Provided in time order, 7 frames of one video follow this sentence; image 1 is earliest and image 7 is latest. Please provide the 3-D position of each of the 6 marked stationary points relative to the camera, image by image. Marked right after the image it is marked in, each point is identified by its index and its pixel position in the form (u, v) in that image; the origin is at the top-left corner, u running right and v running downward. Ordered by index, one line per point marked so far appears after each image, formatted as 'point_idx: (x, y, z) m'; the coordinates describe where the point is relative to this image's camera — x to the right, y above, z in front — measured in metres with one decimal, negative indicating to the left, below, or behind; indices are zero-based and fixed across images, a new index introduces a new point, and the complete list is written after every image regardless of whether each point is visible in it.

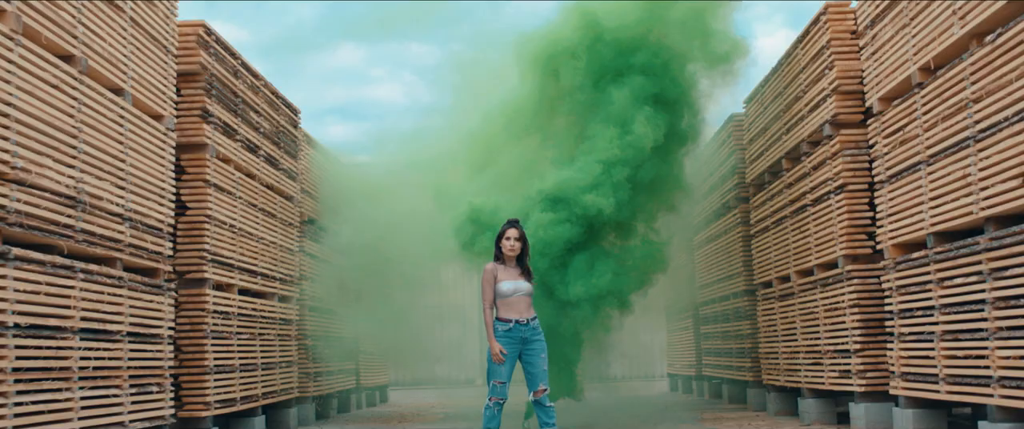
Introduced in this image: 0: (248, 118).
0: (-2.2, +0.8, +10.0) m
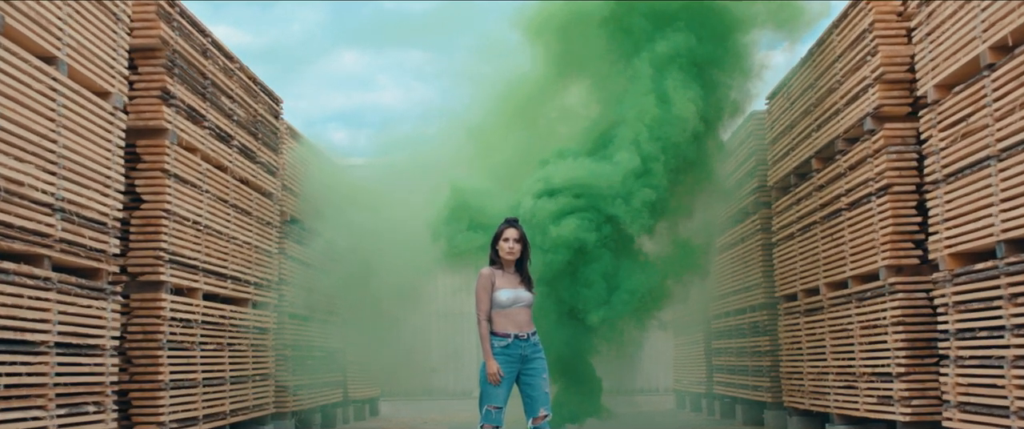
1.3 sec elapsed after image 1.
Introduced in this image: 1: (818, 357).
0: (-2.2, +0.8, +9.0) m
1: (+2.4, -1.1, +9.6) m
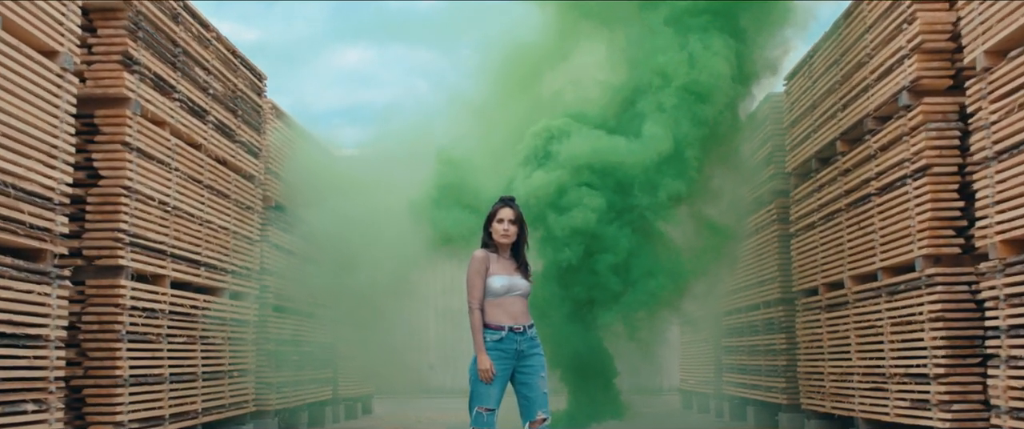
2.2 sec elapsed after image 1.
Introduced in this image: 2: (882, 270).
0: (-2.2, +1.0, +8.3) m
1: (+2.4, -1.0, +8.8) m
2: (+2.4, -0.3, +7.7) m
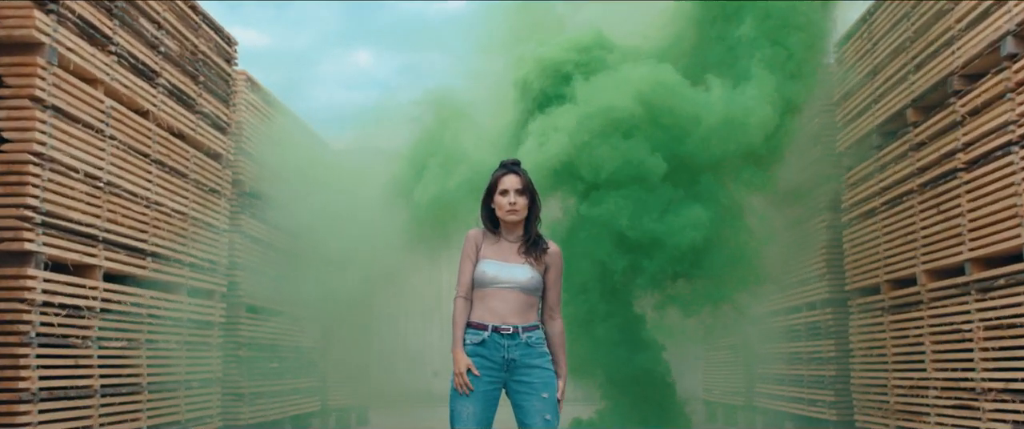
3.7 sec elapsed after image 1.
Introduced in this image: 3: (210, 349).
0: (-2.1, +1.1, +6.9) m
1: (+2.4, -0.9, +7.4) m
2: (+2.4, -0.2, +6.3) m
3: (-2.1, -0.9, +8.5) m
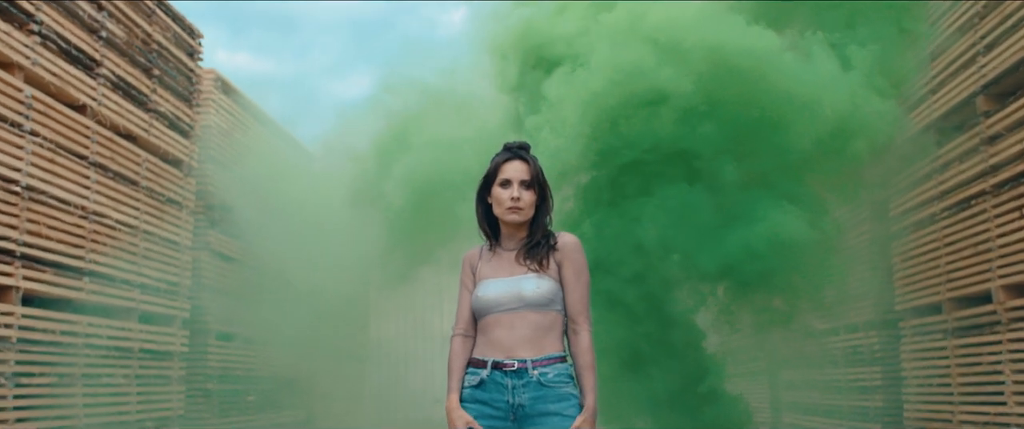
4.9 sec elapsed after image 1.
0: (-2.1, +1.0, +5.8) m
1: (+2.4, -1.0, +6.3) m
2: (+2.4, -0.3, +5.2) m
3: (-2.1, -1.0, +7.5) m
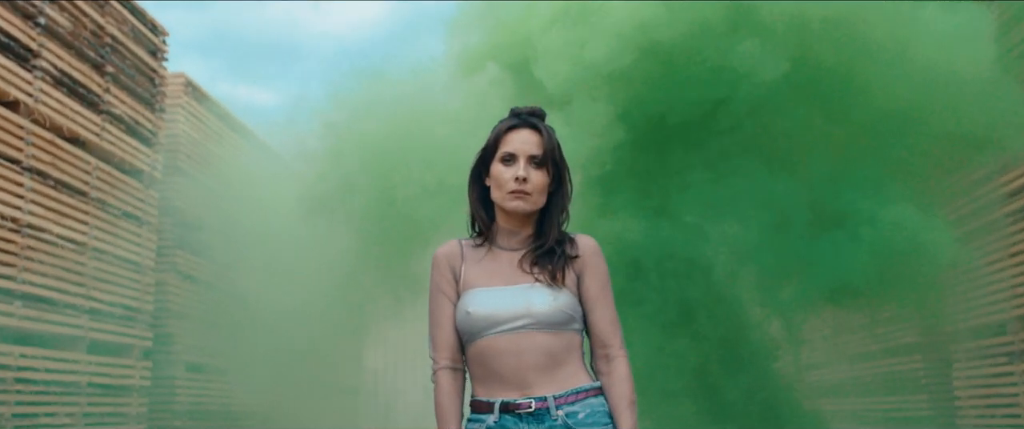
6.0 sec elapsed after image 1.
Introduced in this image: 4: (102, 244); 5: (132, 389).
0: (-2.1, +1.0, +5.0) m
1: (+2.5, -1.0, +5.4) m
2: (+2.4, -0.2, +4.4) m
3: (-2.1, -1.1, +6.6) m
4: (-2.1, -0.2, +6.2) m
5: (-2.1, -1.0, +6.6) m
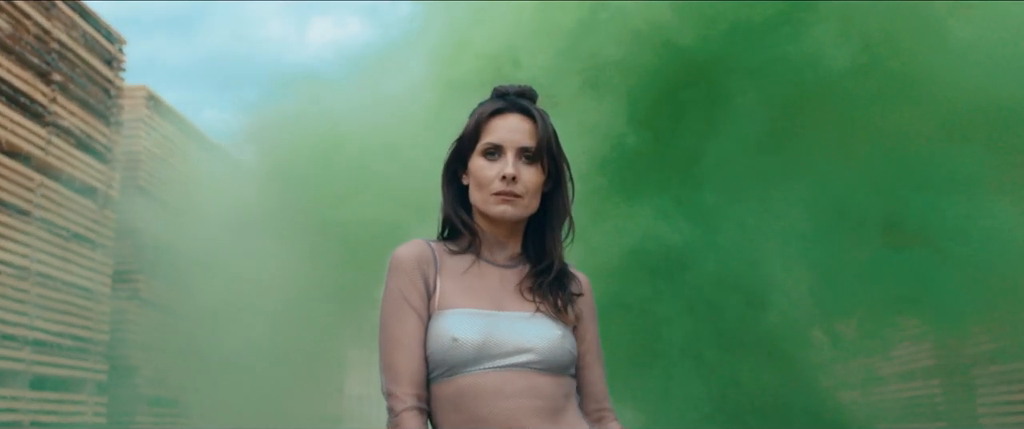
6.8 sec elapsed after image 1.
0: (-2.2, +0.9, +4.5) m
1: (+2.4, -1.0, +4.9) m
2: (+2.4, -0.3, +3.9) m
3: (-2.1, -1.2, +6.0) m
4: (-2.1, -0.3, +5.6) m
5: (-2.1, -1.1, +6.1) m
